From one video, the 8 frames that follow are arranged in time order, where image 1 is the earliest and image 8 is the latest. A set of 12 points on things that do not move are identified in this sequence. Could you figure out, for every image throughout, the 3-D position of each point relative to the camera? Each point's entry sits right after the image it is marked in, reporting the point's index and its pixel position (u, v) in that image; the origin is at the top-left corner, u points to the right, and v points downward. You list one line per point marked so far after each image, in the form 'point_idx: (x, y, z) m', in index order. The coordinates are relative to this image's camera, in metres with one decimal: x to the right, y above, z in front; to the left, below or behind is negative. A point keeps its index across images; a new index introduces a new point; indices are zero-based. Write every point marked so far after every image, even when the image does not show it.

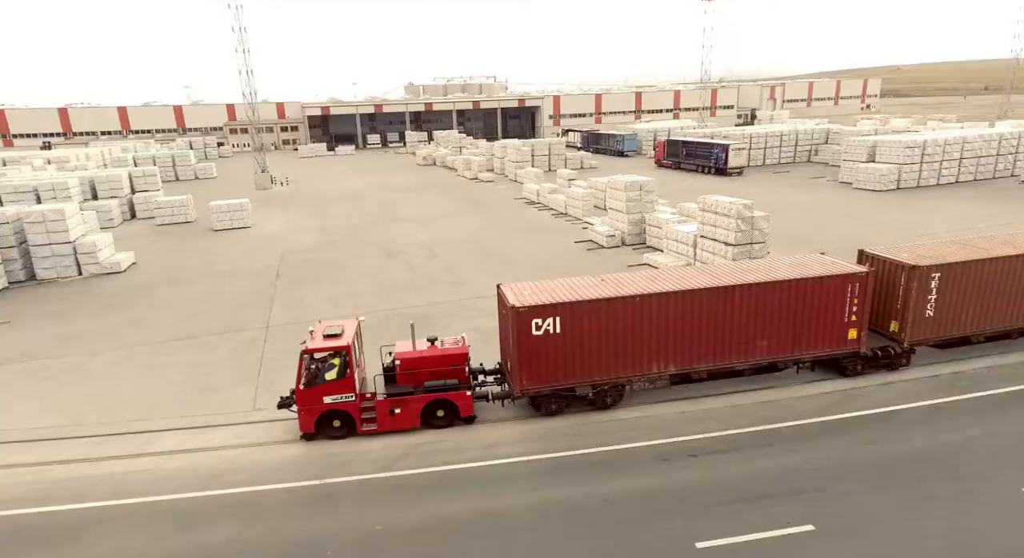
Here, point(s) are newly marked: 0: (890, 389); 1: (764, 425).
0: (+9.4, -2.7, +16.4) m
1: (+5.1, -3.4, +15.2) m
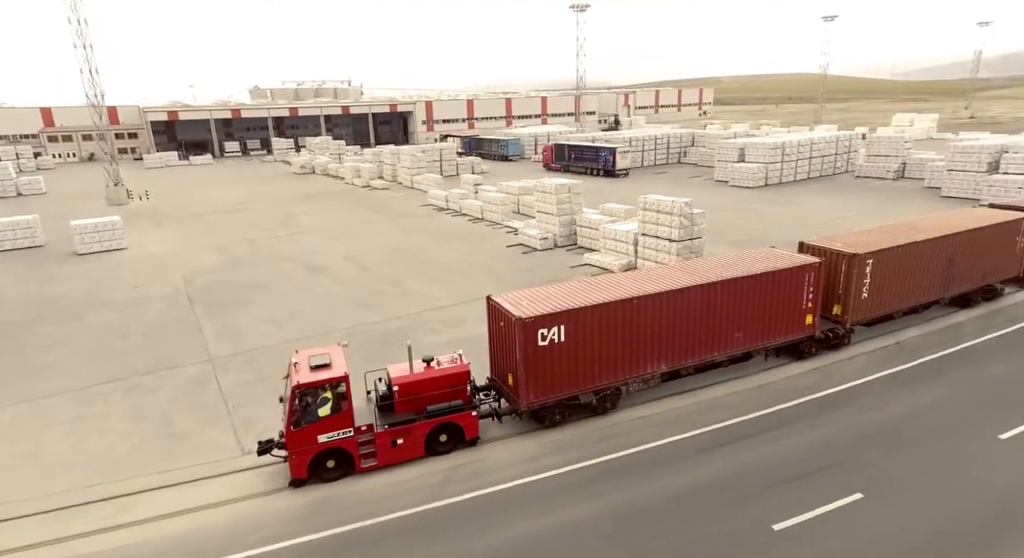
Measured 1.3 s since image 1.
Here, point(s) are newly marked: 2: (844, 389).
0: (+9.5, -2.3, +18.5) m
1: (+5.7, -3.3, +16.2) m
2: (+8.8, -2.6, +16.8) m
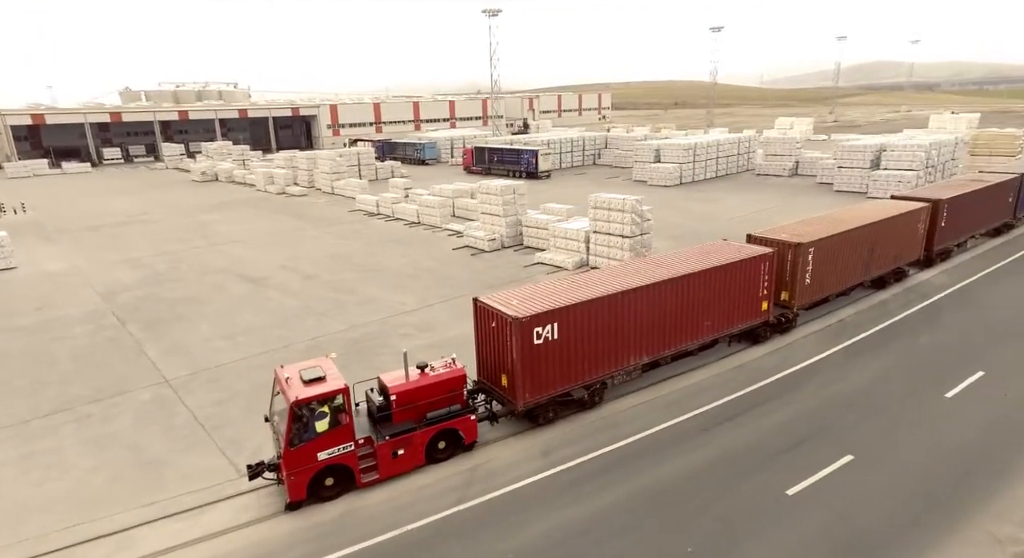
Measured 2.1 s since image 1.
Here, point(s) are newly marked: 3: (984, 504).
0: (+9.0, -1.9, +20.1) m
1: (+5.7, -3.1, +17.1) m
2: (+8.6, -2.2, +18.2) m
3: (+8.4, -3.8, +11.7) m
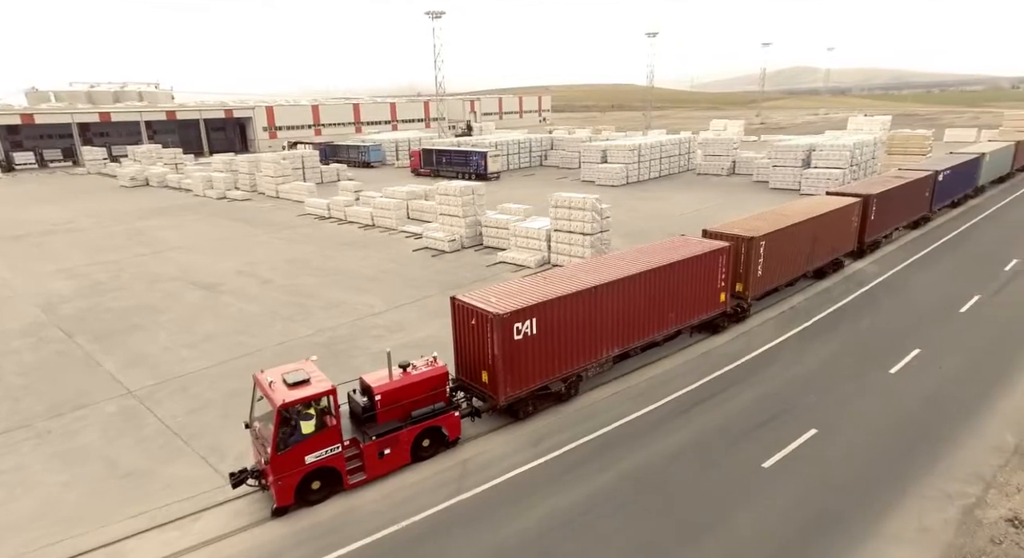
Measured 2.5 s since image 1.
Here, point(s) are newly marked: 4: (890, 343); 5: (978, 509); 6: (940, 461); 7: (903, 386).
0: (+8.1, -1.7, +21.2) m
1: (+5.1, -2.8, +17.9) m
2: (+7.9, -1.9, +19.3) m
3: (+8.4, -3.5, +12.8) m
4: (+10.9, -1.6, +18.6) m
5: (+8.0, -3.9, +11.4) m
6: (+8.2, -3.5, +12.8) m
7: (+9.8, -2.4, +16.1) m
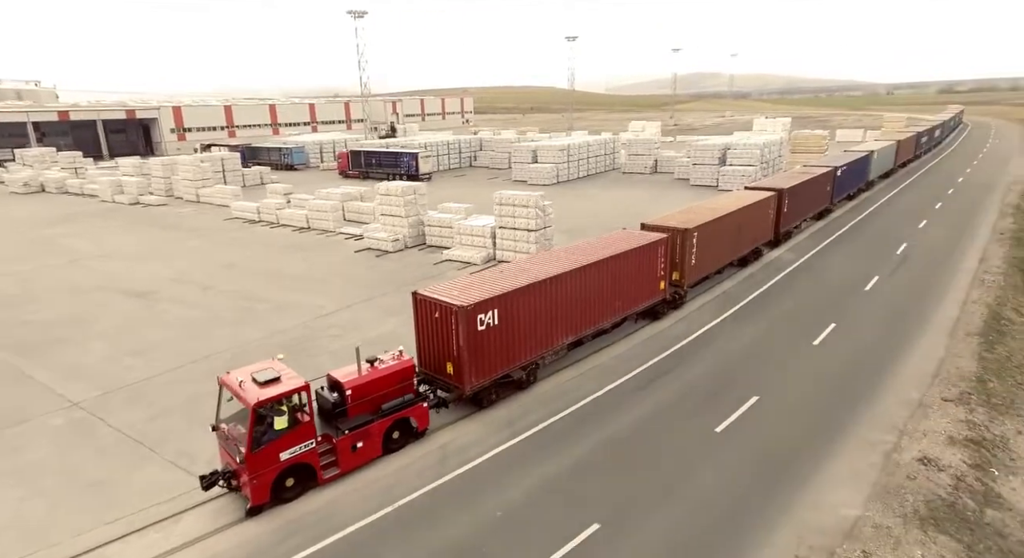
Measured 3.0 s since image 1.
0: (+6.5, -1.3, +23.0) m
1: (+4.0, -2.5, +19.4) m
2: (+6.6, -1.5, +21.1) m
3: (+7.9, -3.1, +14.7) m
4: (+9.7, -1.1, +20.7) m
5: (+7.8, -3.5, +13.2) m
6: (+7.7, -3.1, +14.6) m
7: (+8.8, -1.9, +18.1) m
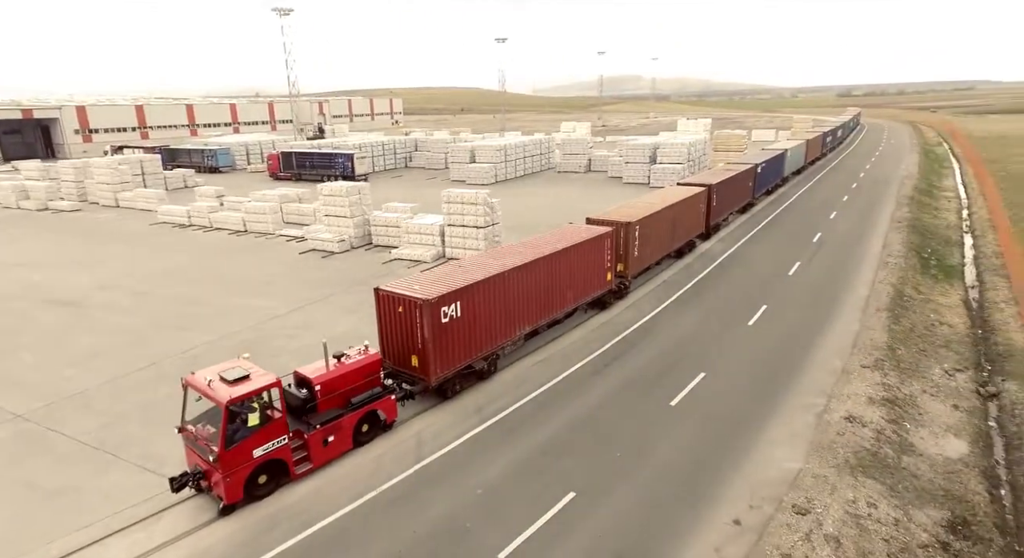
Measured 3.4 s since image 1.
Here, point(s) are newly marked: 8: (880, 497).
0: (+4.9, -0.9, +24.6) m
1: (+2.8, -2.2, +20.8) m
2: (+5.1, -1.1, +22.7) m
3: (+7.2, -2.7, +16.5) m
4: (+8.2, -0.7, +22.7) m
5: (+7.2, -3.1, +15.1) m
6: (+7.0, -2.7, +16.4) m
7: (+7.7, -1.5, +20.0) m
8: (+7.0, -4.1, +12.4) m
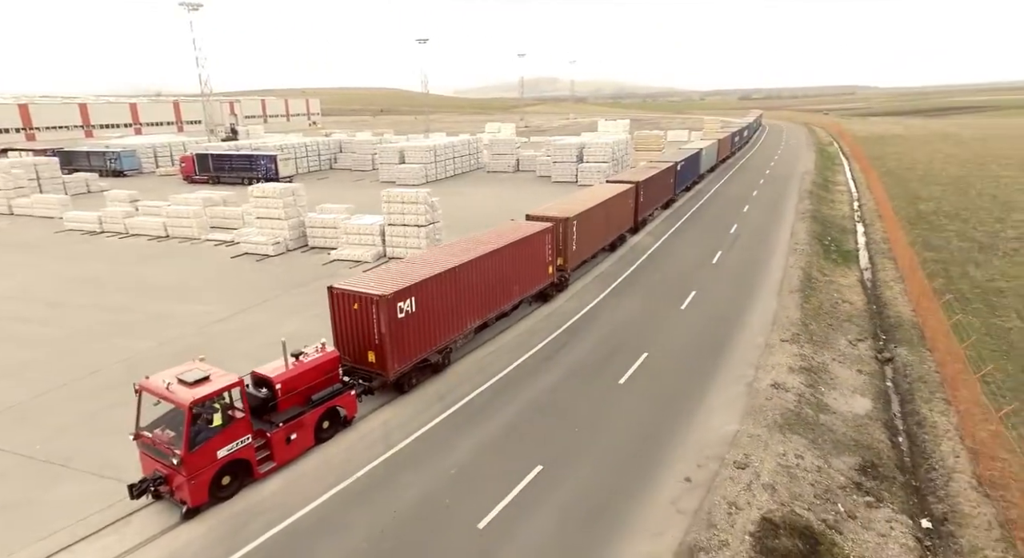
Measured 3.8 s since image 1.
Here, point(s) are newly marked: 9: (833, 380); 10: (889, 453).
0: (+2.7, -0.6, +26.2) m
1: (+1.2, -2.0, +22.1) m
2: (+3.2, -0.8, +24.4) m
3: (+6.1, -2.3, +18.5) m
4: (+6.2, -0.3, +24.7) m
5: (+6.3, -2.7, +17.0) m
6: (+5.9, -2.3, +18.4) m
7: (+6.1, -1.1, +22.0) m
8: (+6.4, -3.7, +14.4) m
9: (+8.5, -2.7, +17.3) m
10: (+8.4, -3.9, +14.5) m
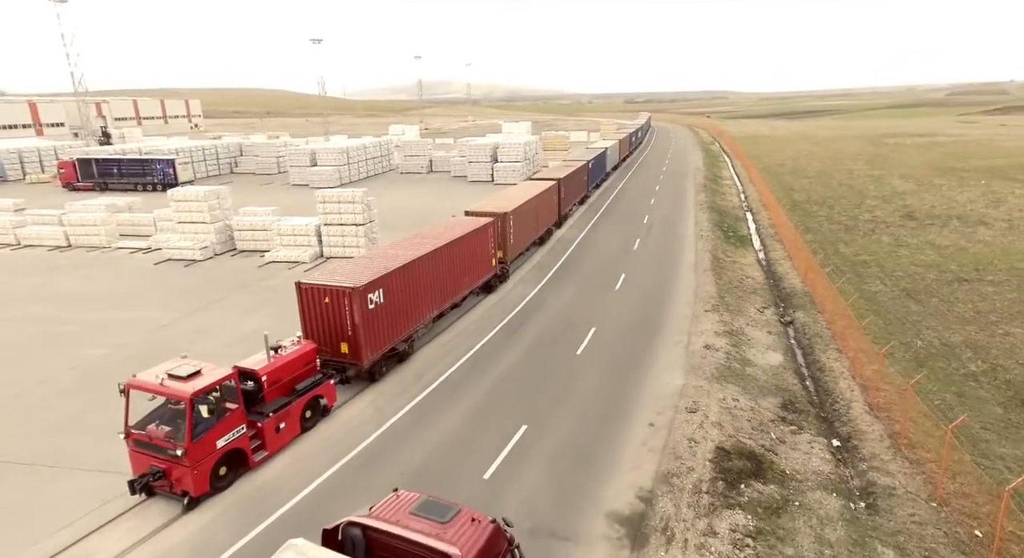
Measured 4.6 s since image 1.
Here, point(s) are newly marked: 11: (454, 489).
0: (+0.2, -0.2, +28.5) m
1: (-0.5, -1.6, +24.3) m
2: (+1.0, -0.4, +26.8) m
3: (+4.9, -1.7, +21.5) m
4: (+3.9, +0.3, +27.7) m
5: (+5.4, -2.1, +20.1) m
6: (+4.8, -1.7, +21.4) m
7: (+4.3, -0.5, +25.0) m
8: (+6.0, -3.1, +17.5) m
9: (+7.5, -1.9, +20.7) m
10: (+7.9, -3.1, +18.0) m
11: (-1.3, -4.8, +15.0) m
